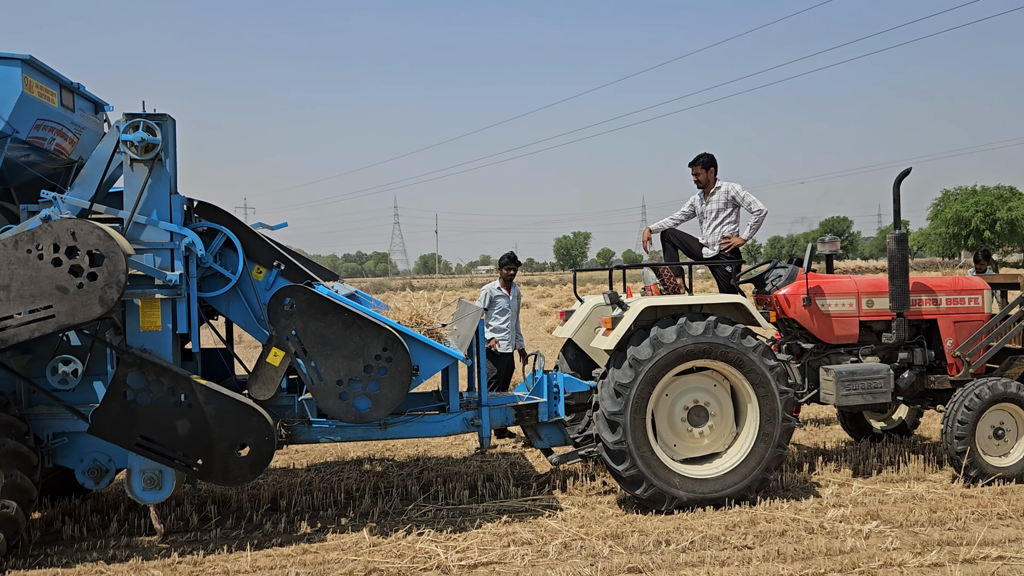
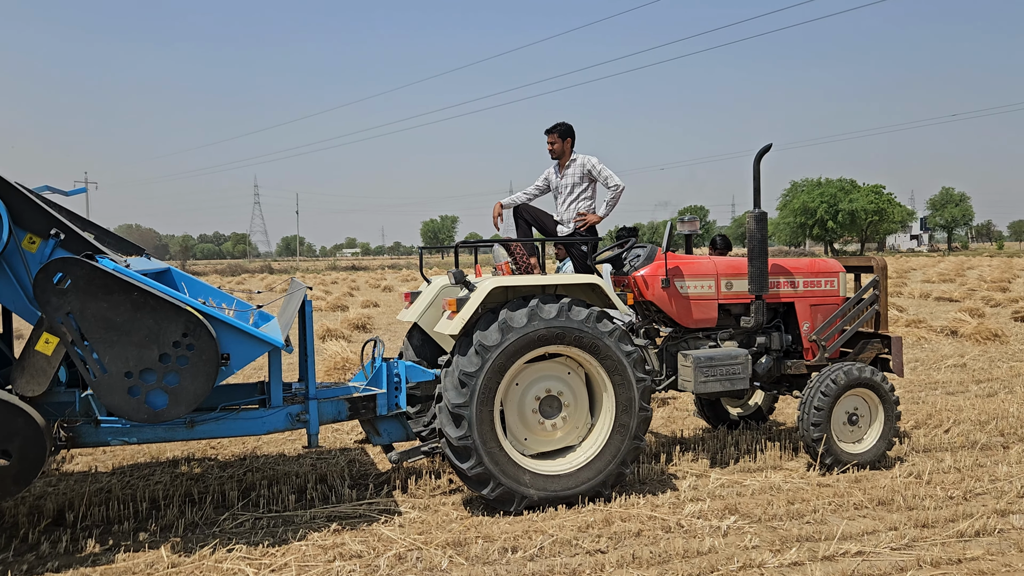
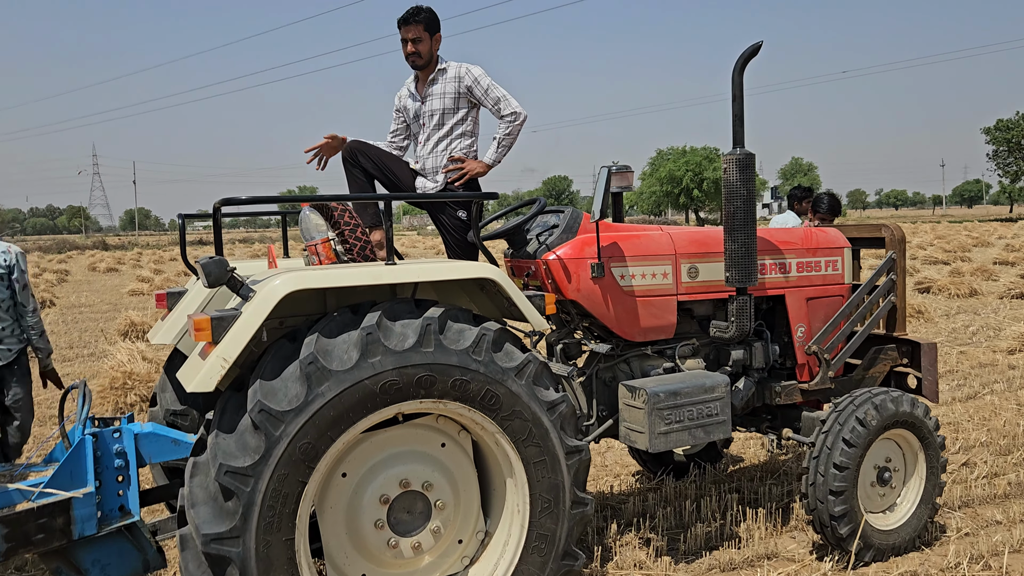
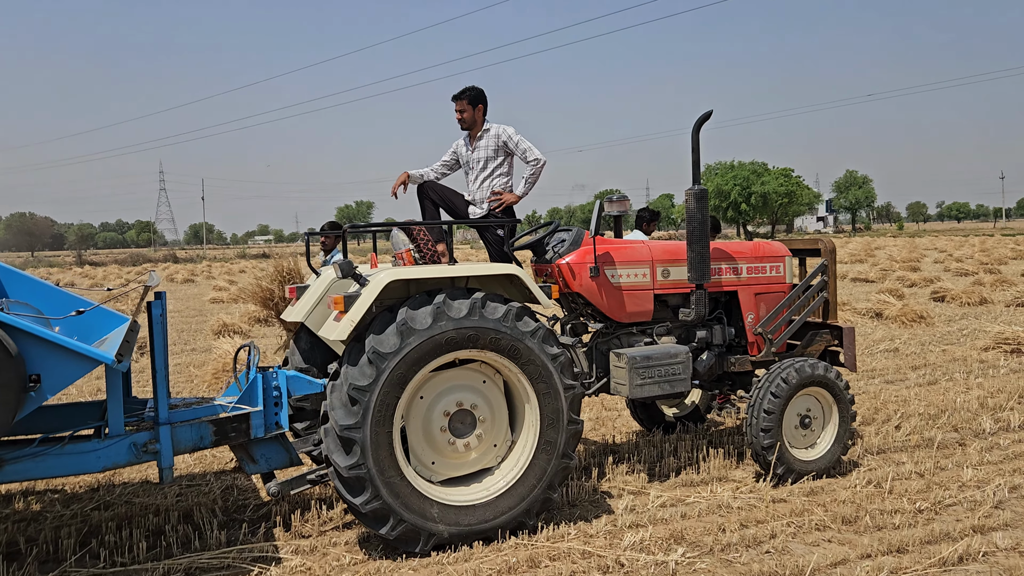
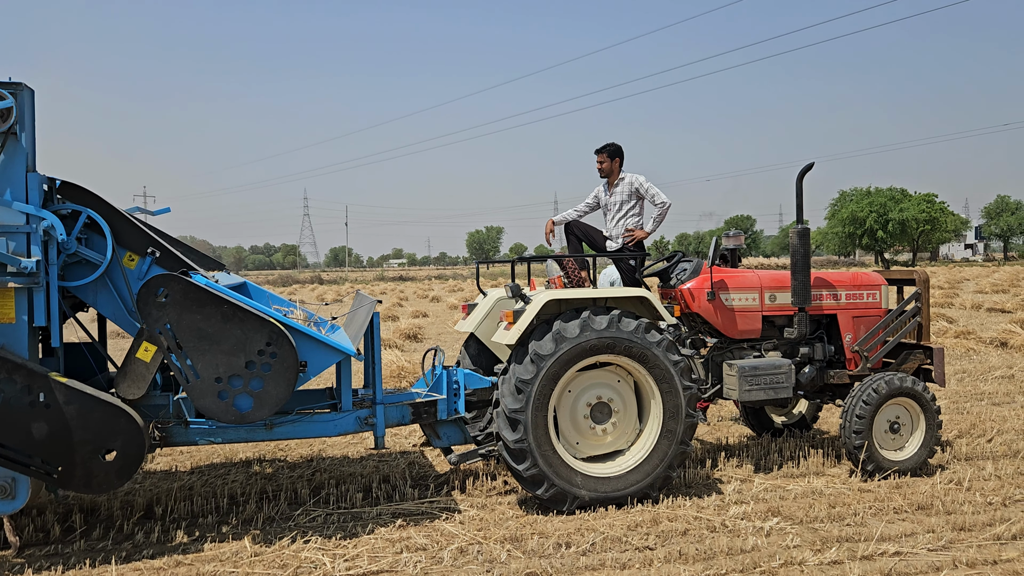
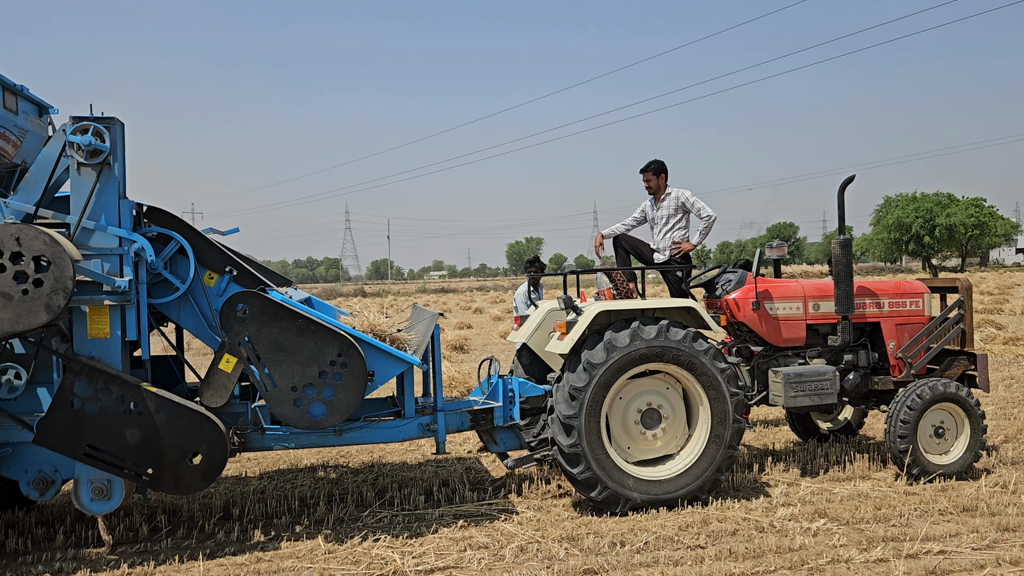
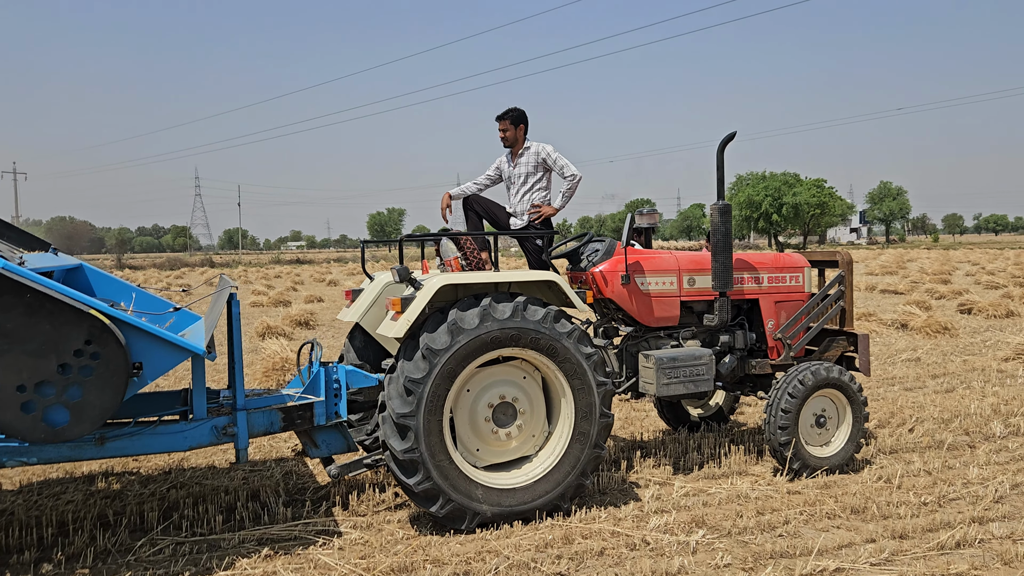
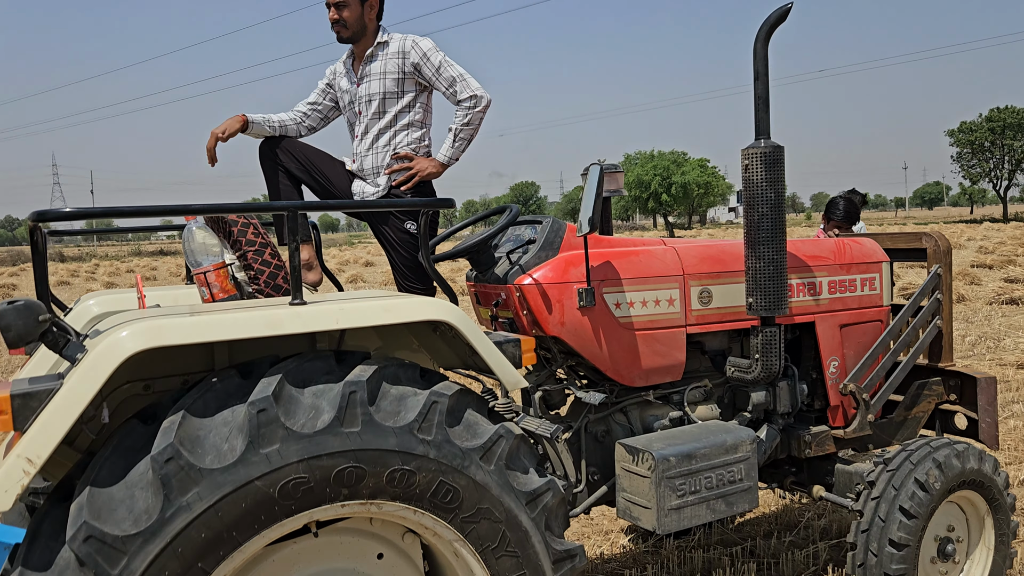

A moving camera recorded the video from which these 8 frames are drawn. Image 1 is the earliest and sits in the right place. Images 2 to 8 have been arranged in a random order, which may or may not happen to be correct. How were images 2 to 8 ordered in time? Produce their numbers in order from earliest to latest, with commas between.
6, 5, 2, 7, 4, 3, 8
